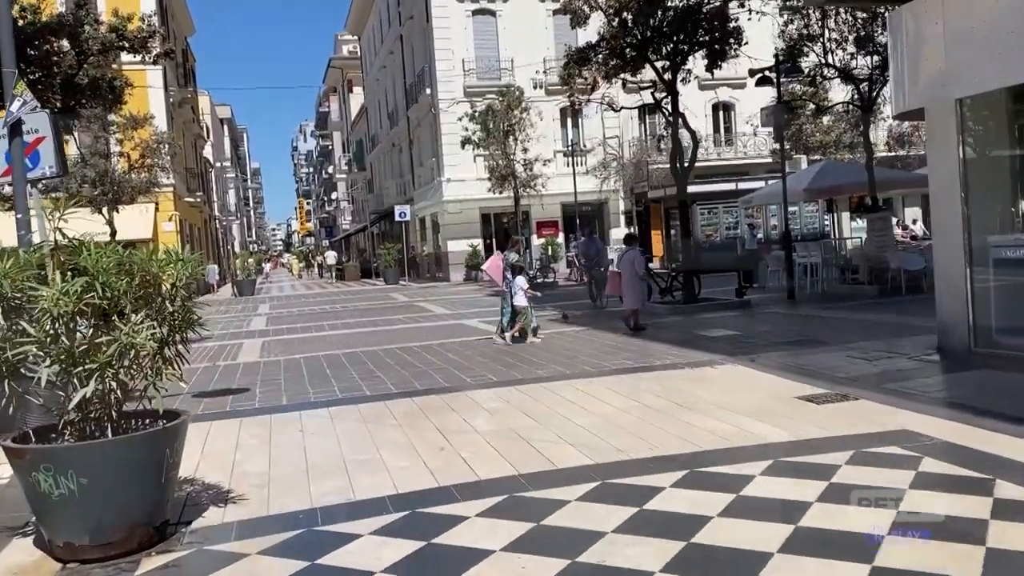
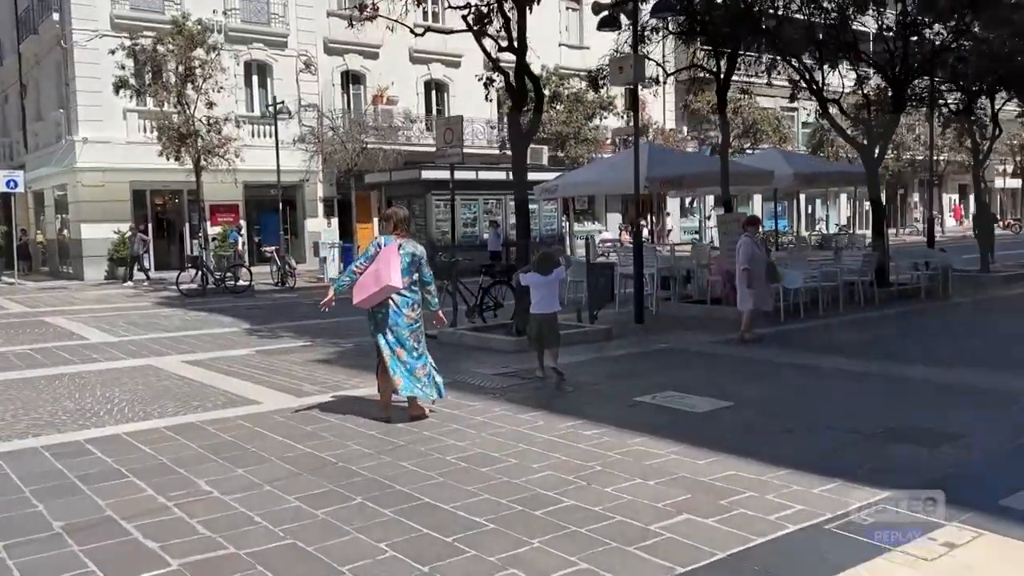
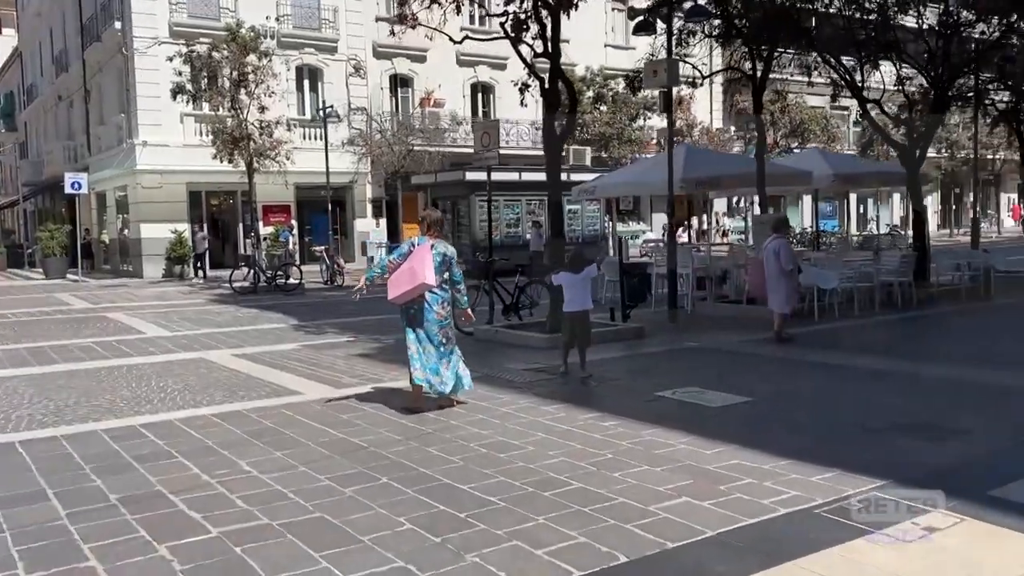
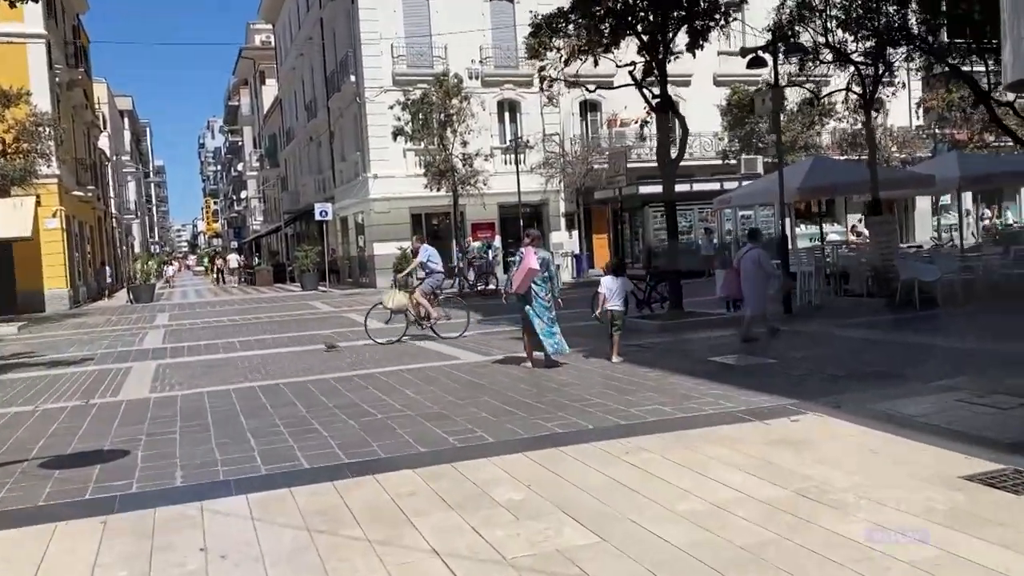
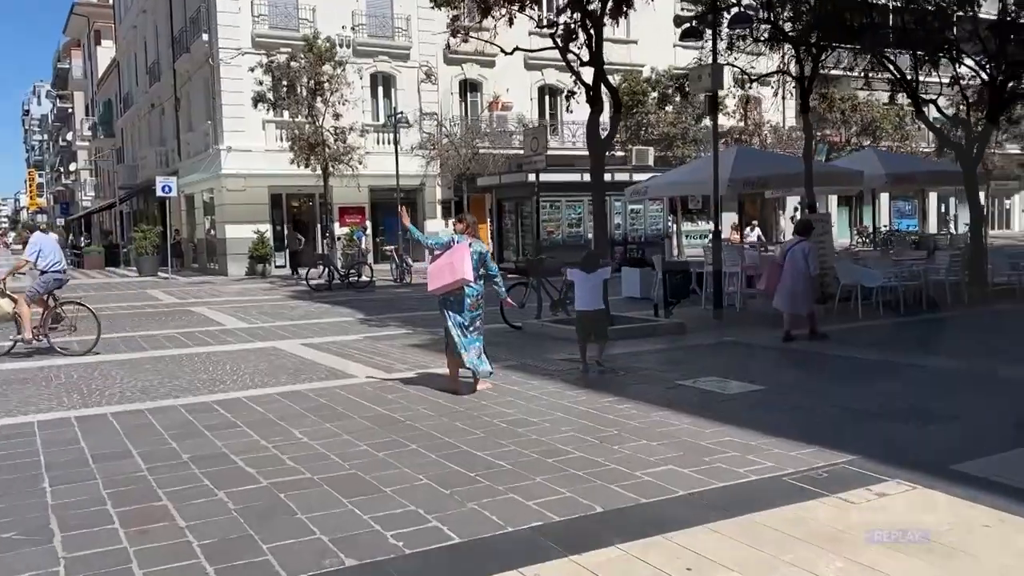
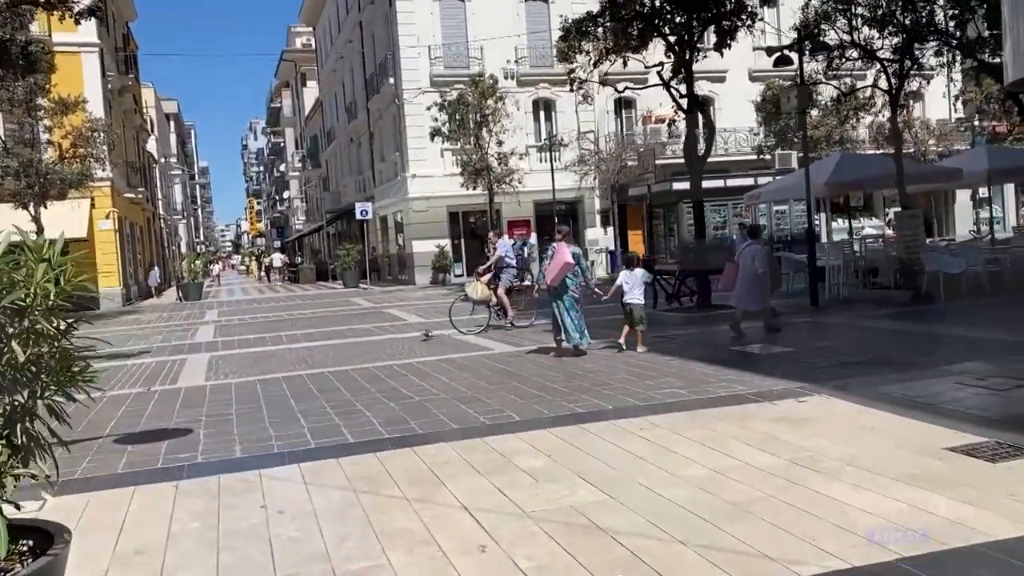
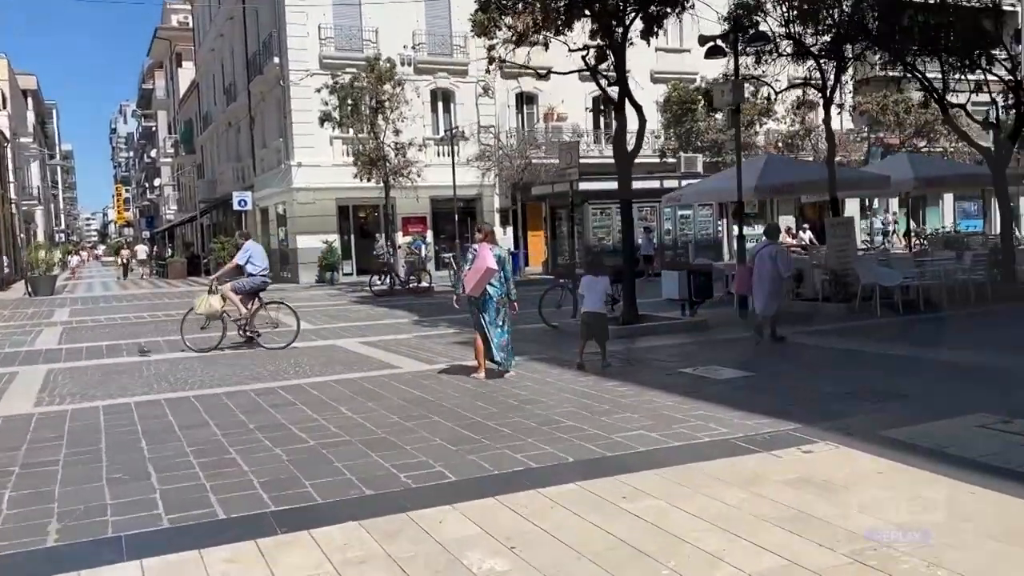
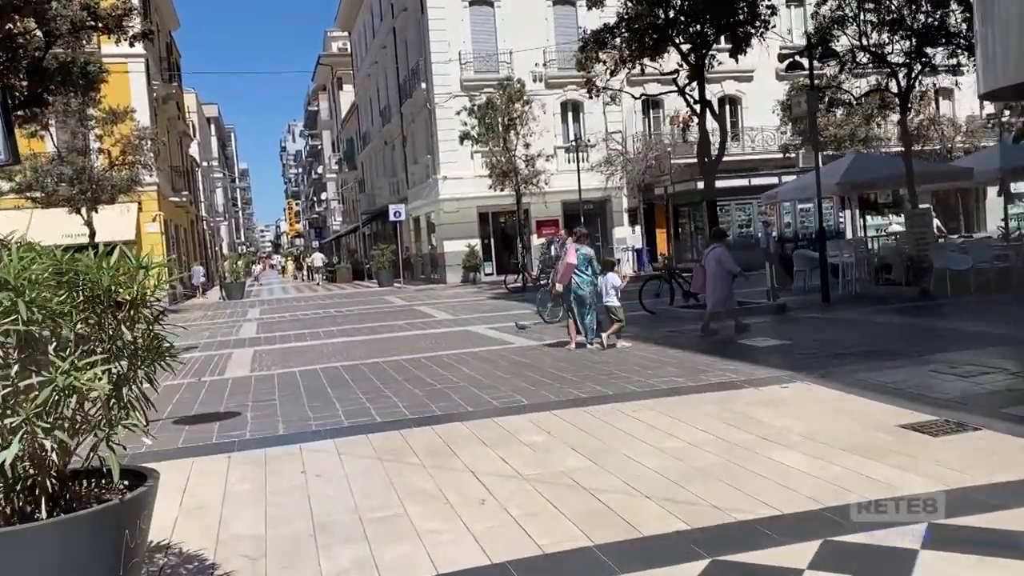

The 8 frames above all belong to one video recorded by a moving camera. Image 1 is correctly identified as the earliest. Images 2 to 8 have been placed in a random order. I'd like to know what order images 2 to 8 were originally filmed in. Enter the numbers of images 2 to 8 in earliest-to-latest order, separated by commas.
8, 6, 4, 7, 5, 3, 2
